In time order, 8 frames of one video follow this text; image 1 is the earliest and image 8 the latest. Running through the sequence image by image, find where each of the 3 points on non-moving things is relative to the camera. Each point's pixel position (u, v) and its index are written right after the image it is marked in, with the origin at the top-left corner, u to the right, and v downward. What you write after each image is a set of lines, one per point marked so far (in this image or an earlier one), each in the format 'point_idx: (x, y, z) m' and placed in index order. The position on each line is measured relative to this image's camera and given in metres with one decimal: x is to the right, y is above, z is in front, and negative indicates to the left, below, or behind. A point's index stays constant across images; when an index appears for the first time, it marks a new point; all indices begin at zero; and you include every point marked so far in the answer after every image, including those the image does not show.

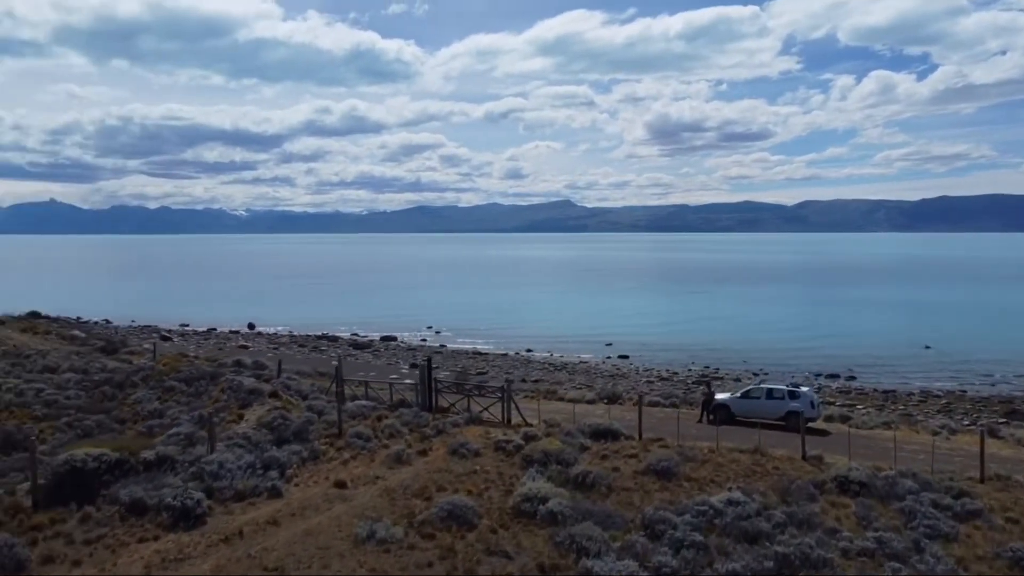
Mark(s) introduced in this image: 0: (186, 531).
0: (-3.8, -2.8, +9.6) m
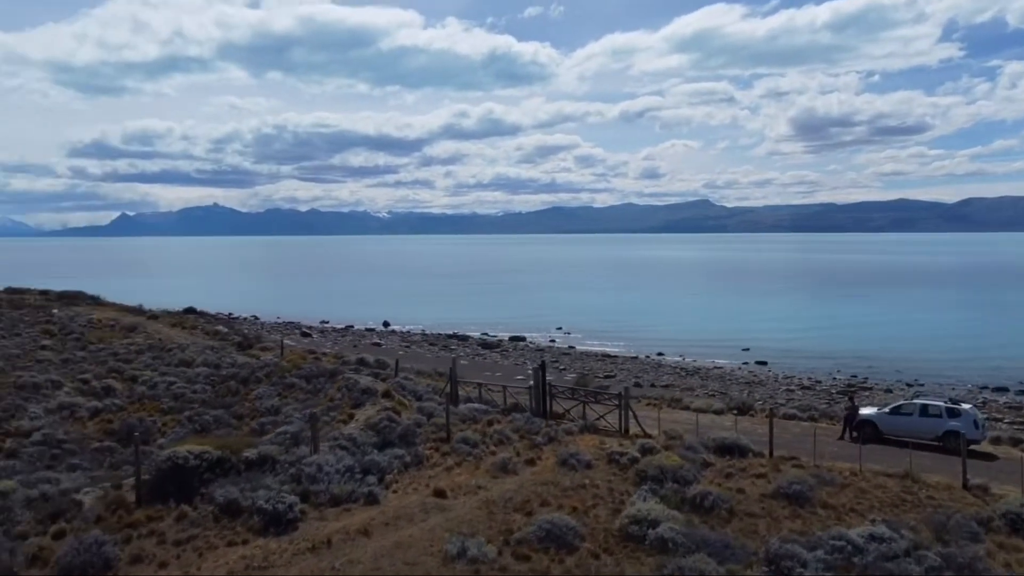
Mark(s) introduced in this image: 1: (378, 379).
0: (-2.7, -2.8, +9.2) m
1: (-3.2, -2.2, +19.5) m
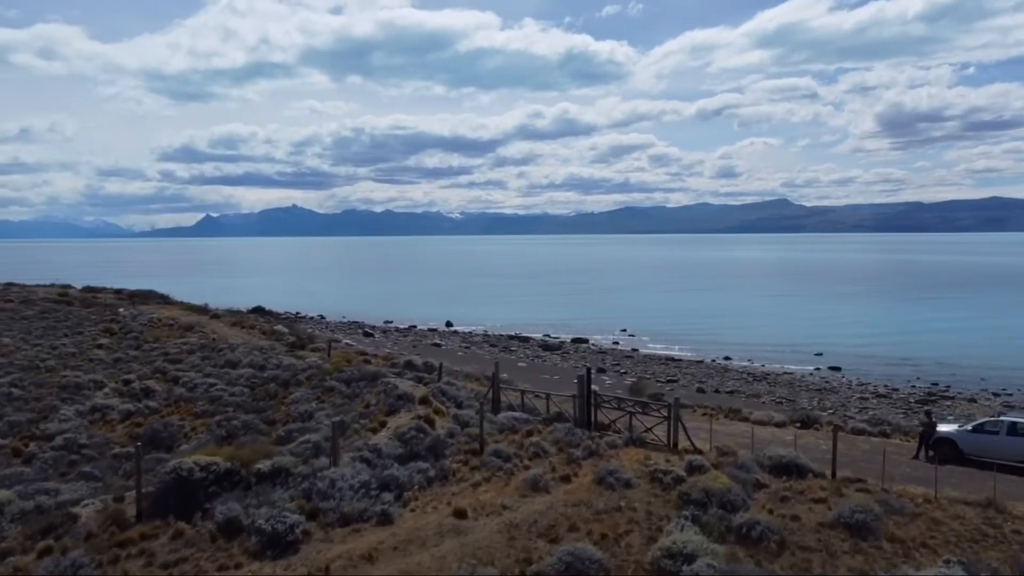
0: (-2.5, -2.8, +8.5) m
1: (-2.2, -2.2, +18.8) m
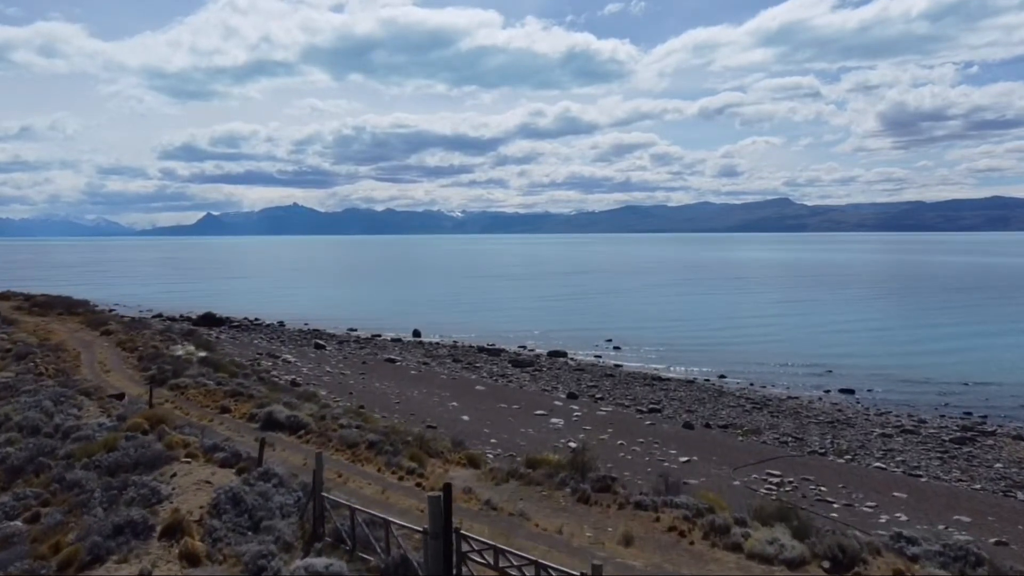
0: (-4.7, -3.4, +1.5) m
1: (-4.3, -2.8, +11.7) m
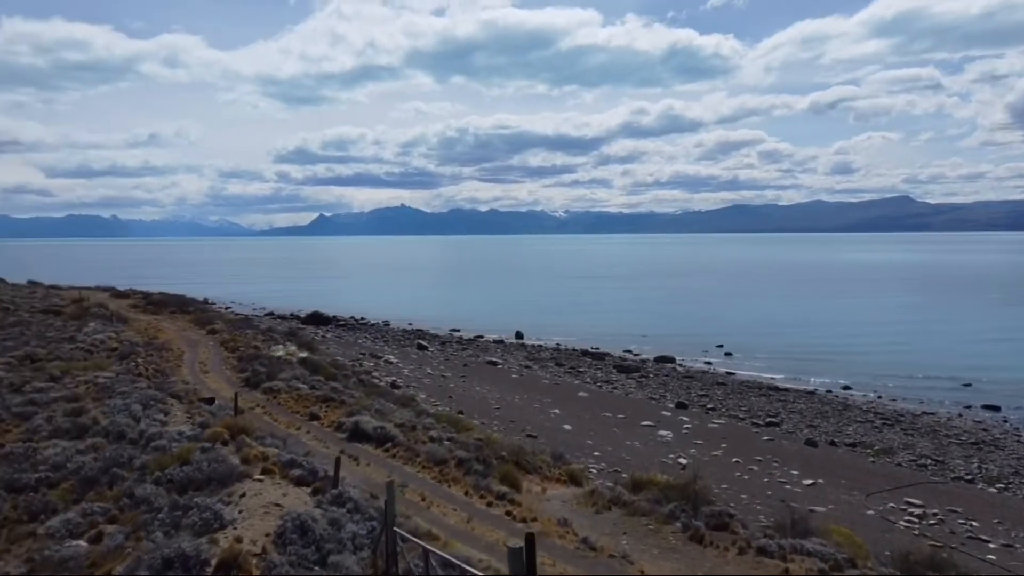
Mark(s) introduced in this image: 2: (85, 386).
0: (-4.6, -3.4, +0.5) m
1: (-2.9, -2.8, +10.6) m
2: (-10.4, -2.4, +19.9) m
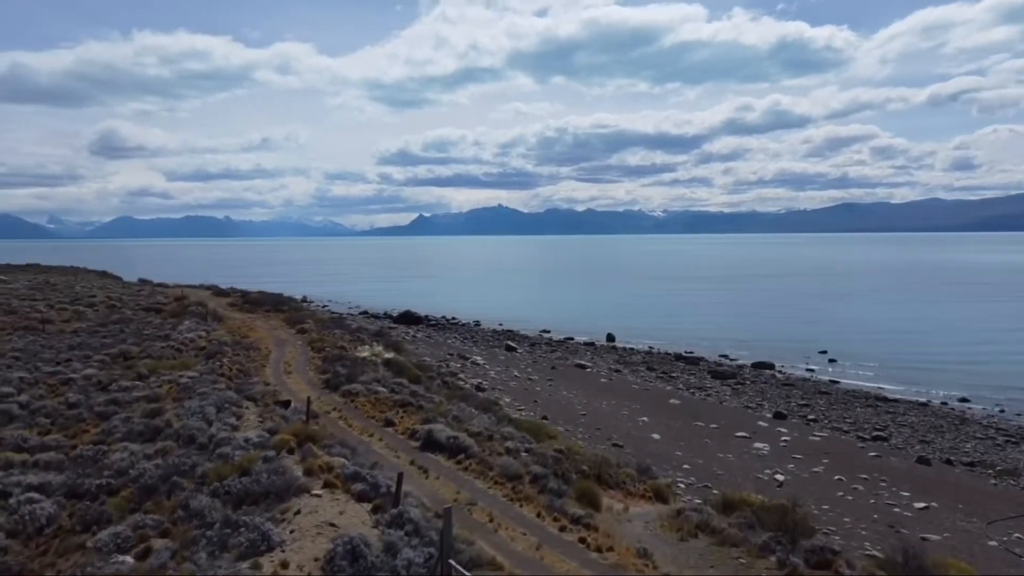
0: (-4.9, -3.5, +0.2) m
1: (-2.1, -2.9, +10.0) m
2: (-8.5, -2.4, +20.1) m
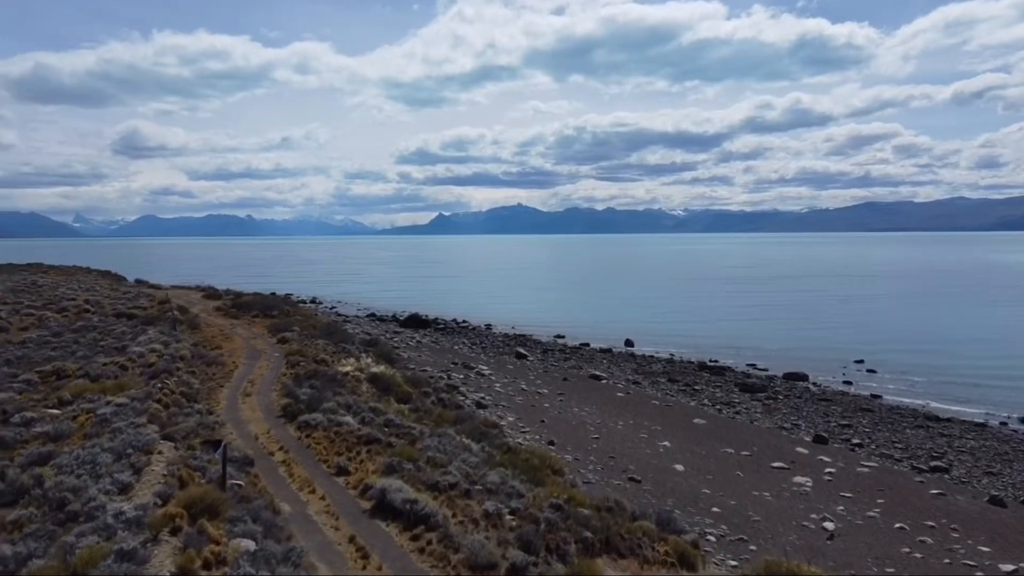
0: (-5.6, -3.7, -3.5) m
1: (-2.6, -3.1, +6.3) m
2: (-8.6, -2.6, +16.5) m
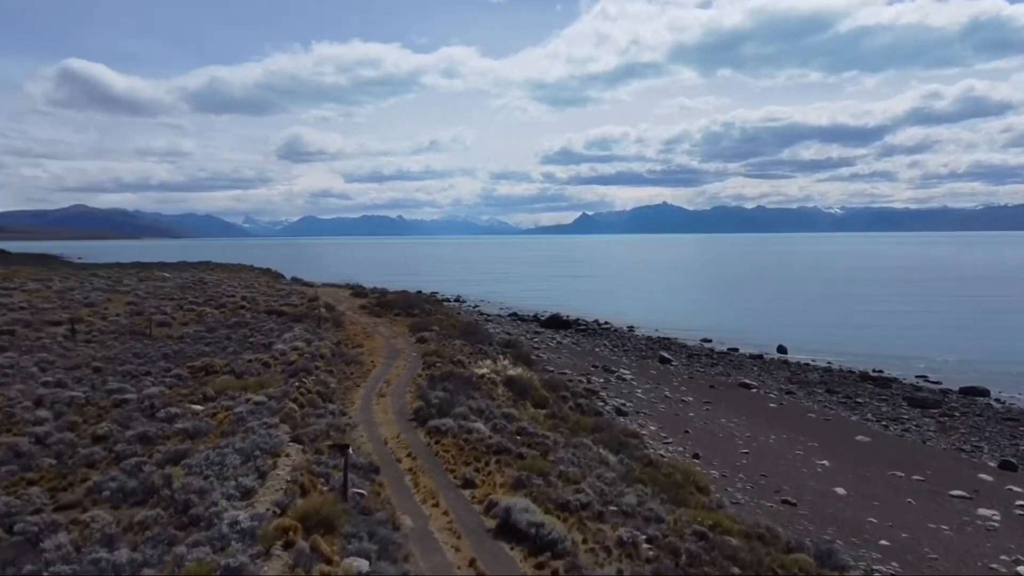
0: (-6.4, -3.7, -3.5) m
1: (-1.7, -3.2, +5.6) m
2: (-5.9, -2.6, +16.7) m
